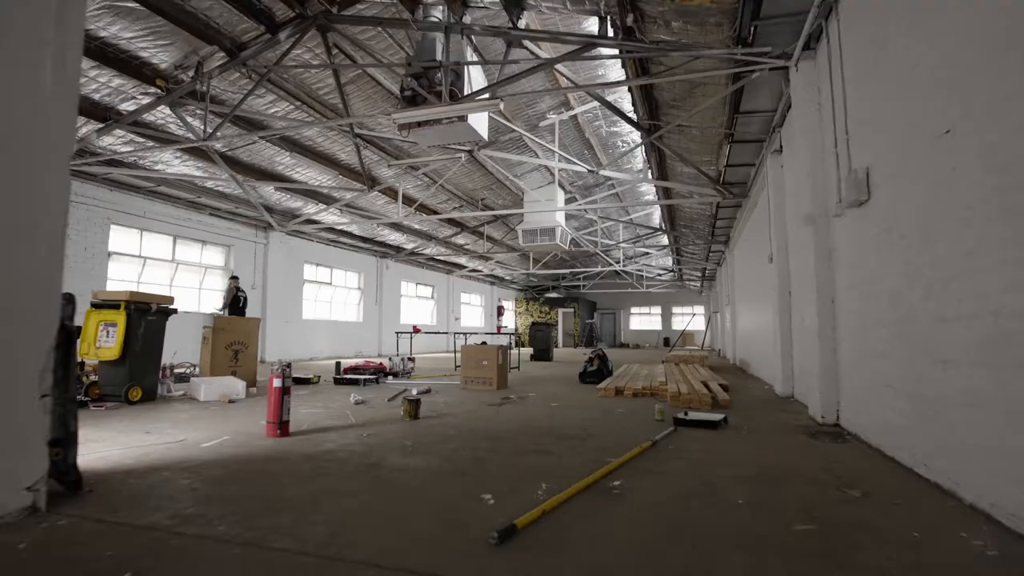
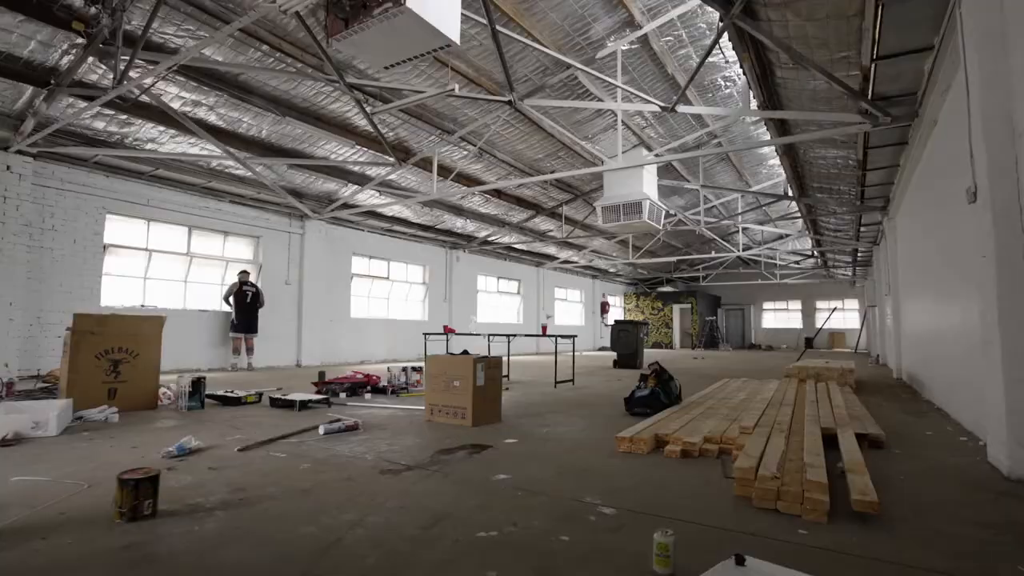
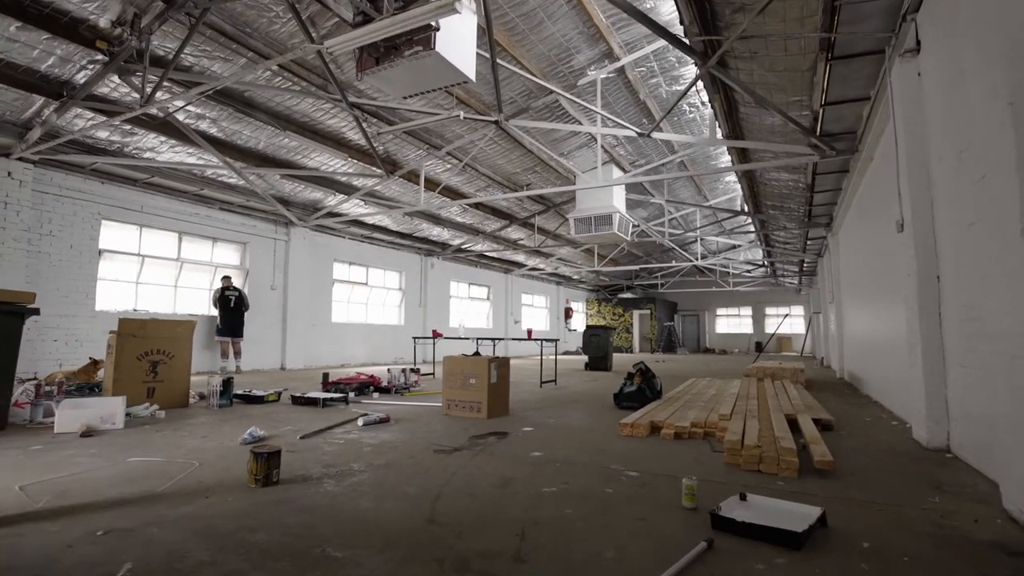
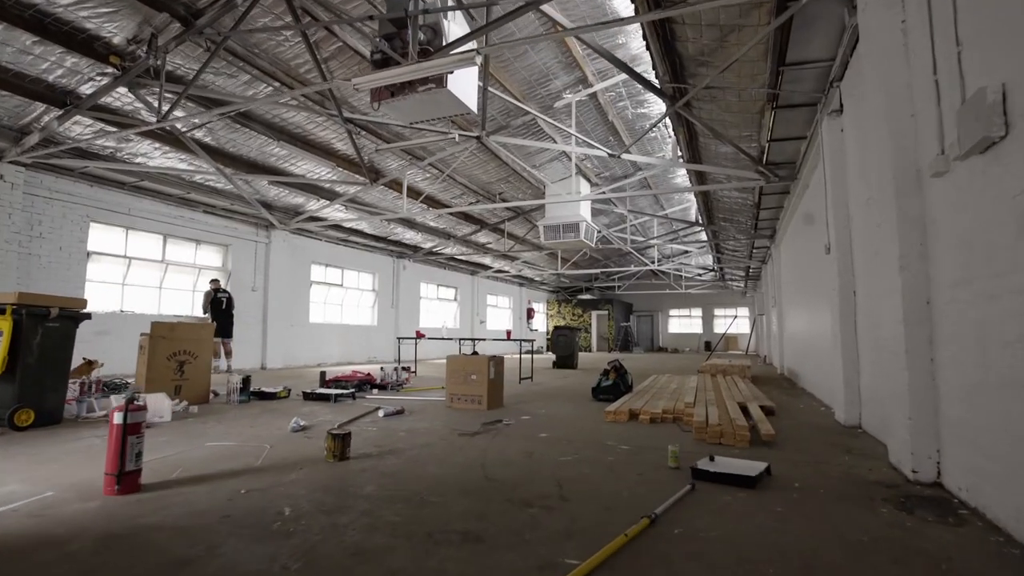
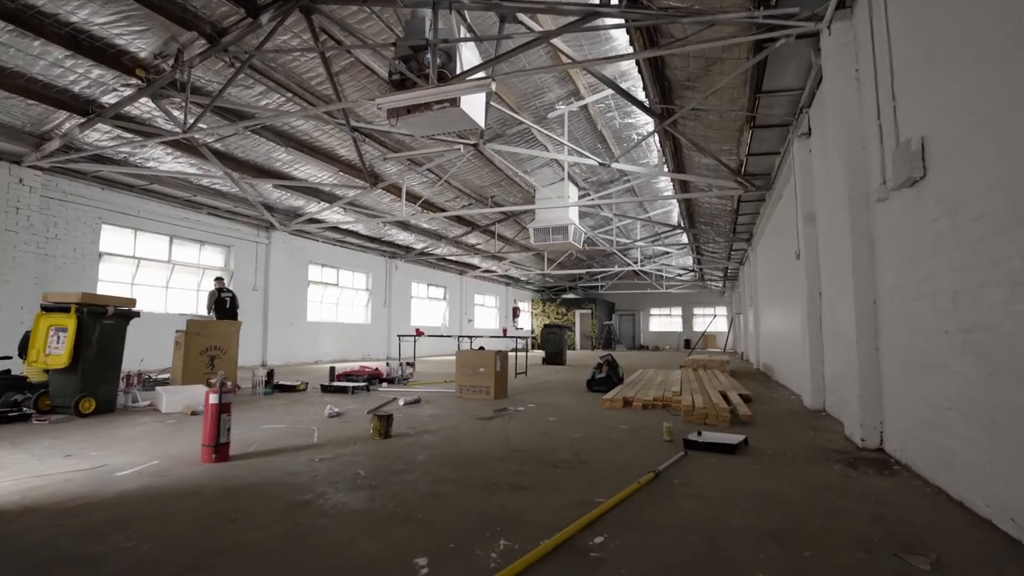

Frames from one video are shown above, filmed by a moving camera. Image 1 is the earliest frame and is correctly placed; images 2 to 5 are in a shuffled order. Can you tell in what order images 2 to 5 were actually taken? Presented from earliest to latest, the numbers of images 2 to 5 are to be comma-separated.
5, 4, 3, 2
